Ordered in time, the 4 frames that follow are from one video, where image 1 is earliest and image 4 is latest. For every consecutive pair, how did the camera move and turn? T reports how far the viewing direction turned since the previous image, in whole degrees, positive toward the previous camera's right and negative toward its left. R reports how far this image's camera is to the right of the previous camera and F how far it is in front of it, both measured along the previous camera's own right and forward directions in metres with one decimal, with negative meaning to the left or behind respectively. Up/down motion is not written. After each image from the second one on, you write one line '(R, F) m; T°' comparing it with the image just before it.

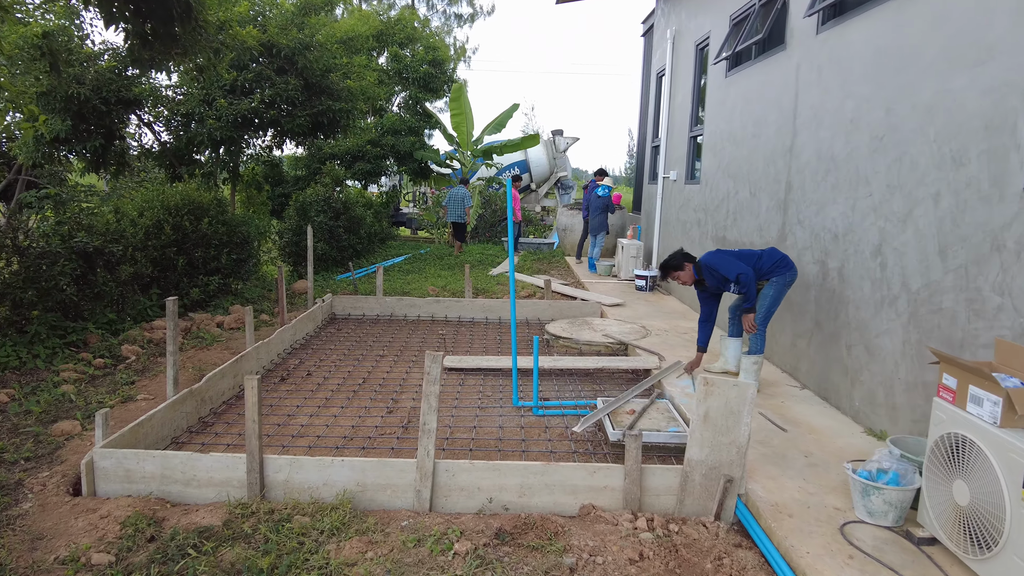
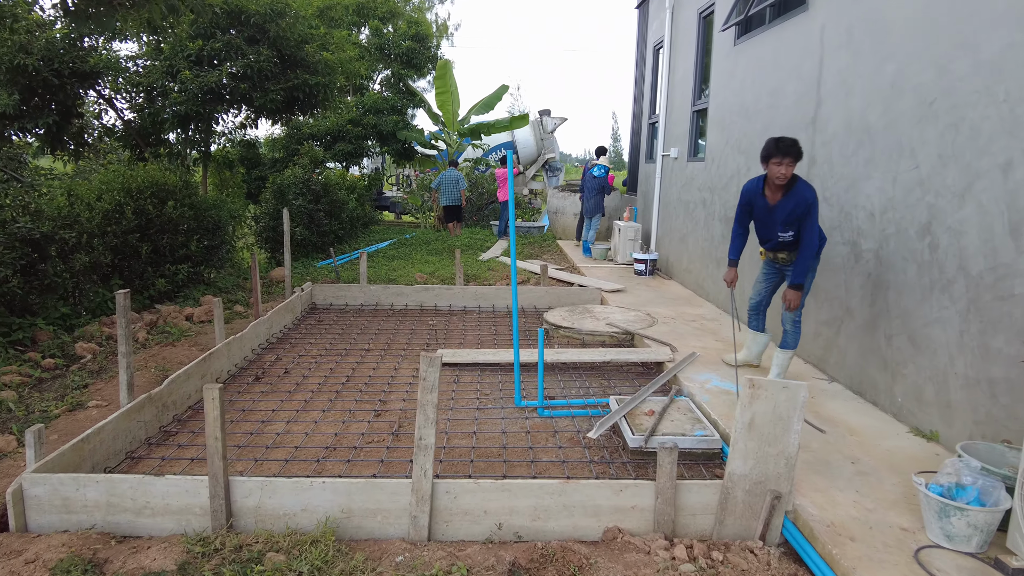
(-0.1, +0.4) m; +1°
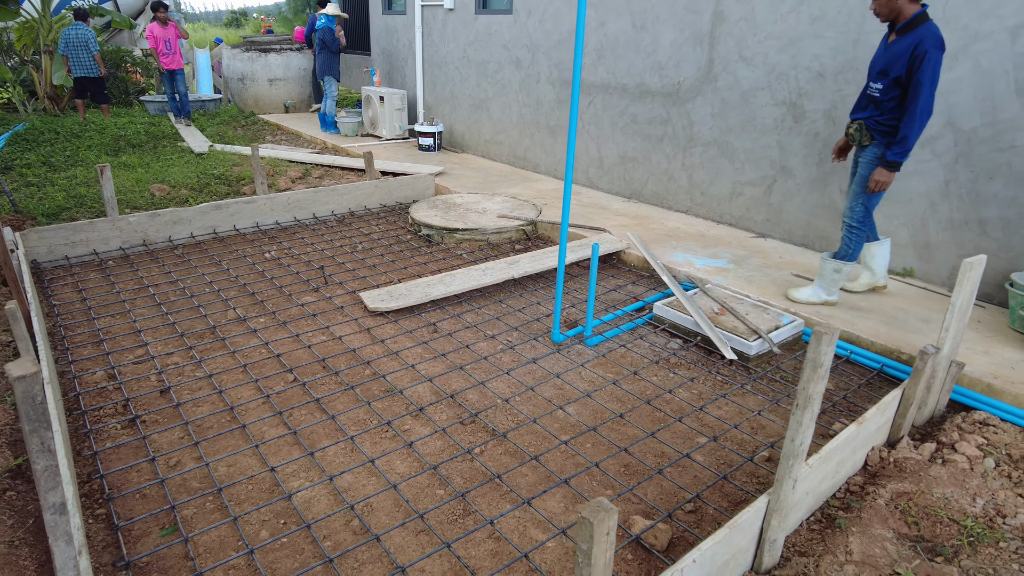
(-1.7, +1.5) m; +34°
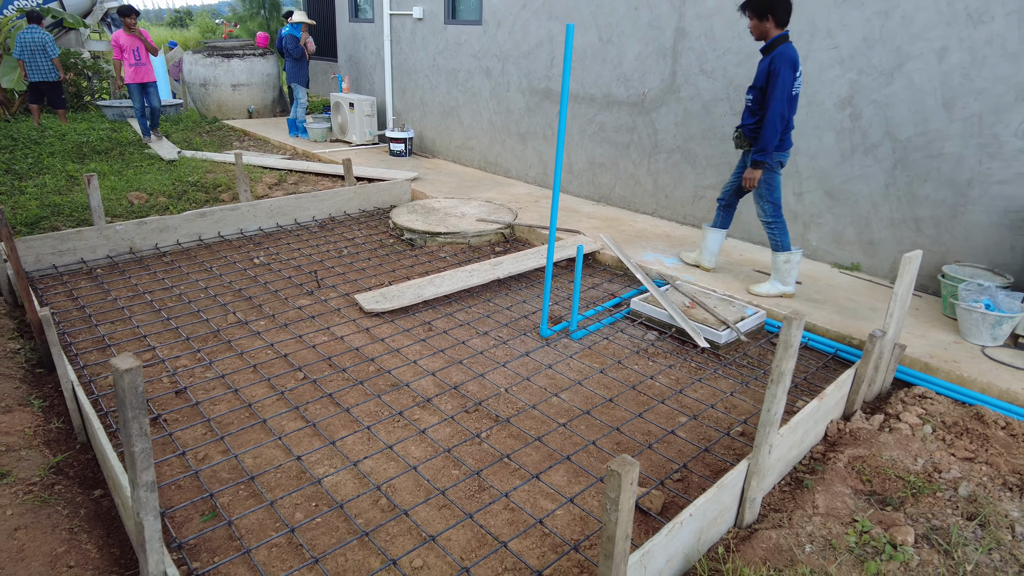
(-0.2, -0.2) m; +4°
